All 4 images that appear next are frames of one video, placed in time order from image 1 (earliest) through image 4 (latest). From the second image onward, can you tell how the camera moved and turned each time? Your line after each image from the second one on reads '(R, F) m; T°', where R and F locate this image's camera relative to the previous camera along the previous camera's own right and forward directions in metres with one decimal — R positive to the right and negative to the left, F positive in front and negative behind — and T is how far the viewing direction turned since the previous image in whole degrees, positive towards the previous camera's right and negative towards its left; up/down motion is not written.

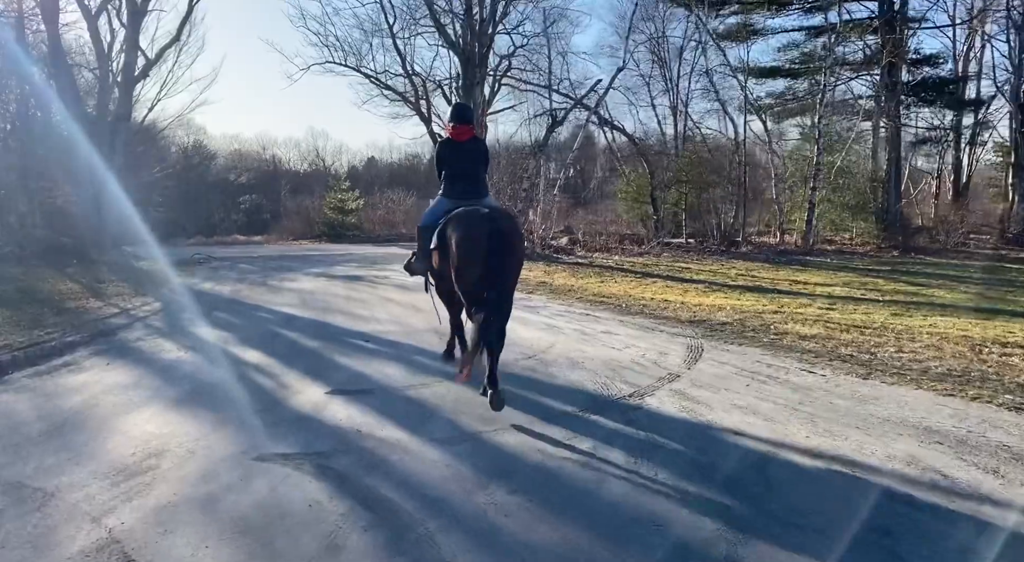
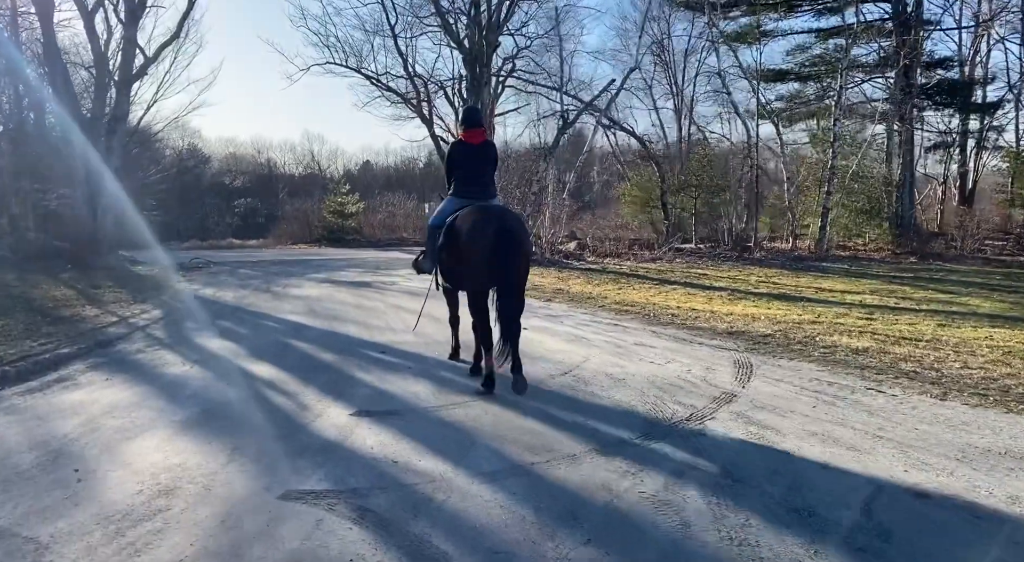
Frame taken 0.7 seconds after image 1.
(-0.4, +0.5) m; 0°
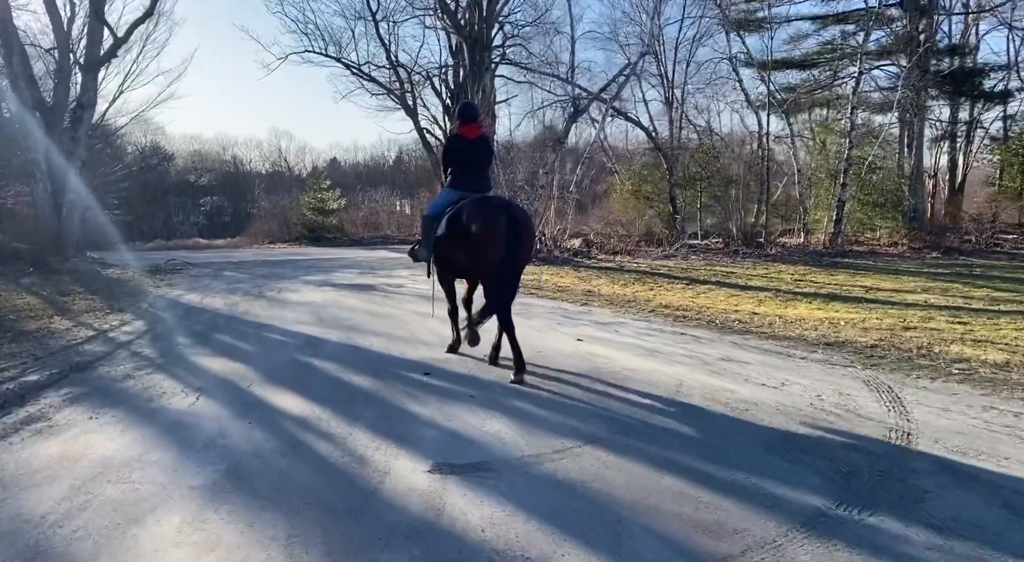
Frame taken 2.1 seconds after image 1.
(-1.0, +1.2) m; +2°
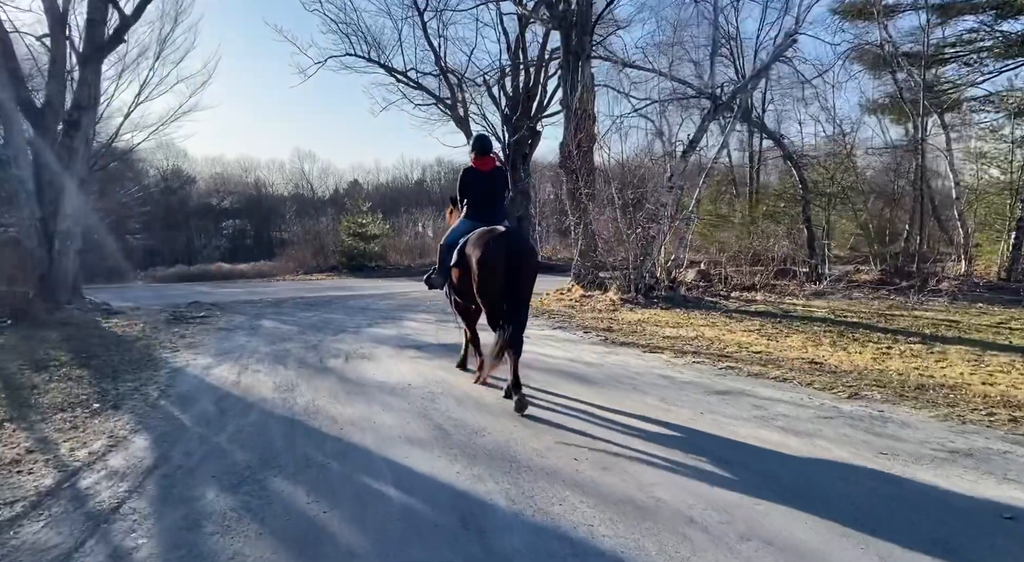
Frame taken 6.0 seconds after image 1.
(-2.1, +3.6) m; -2°
